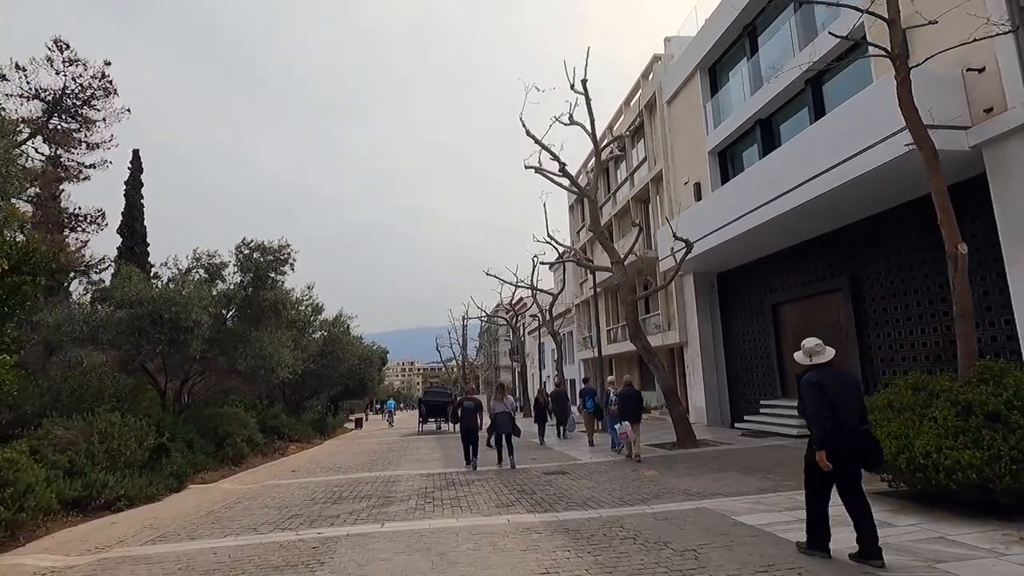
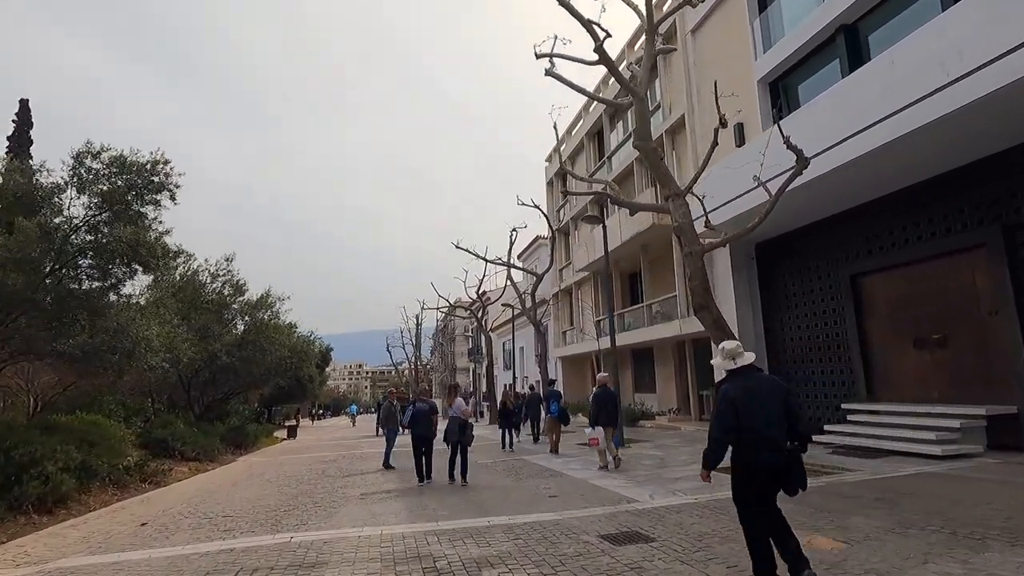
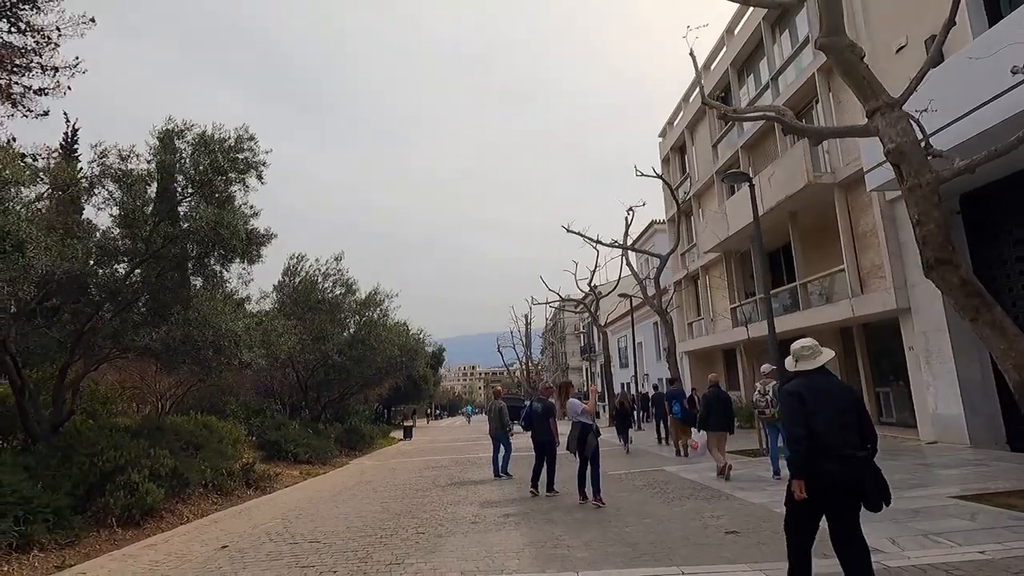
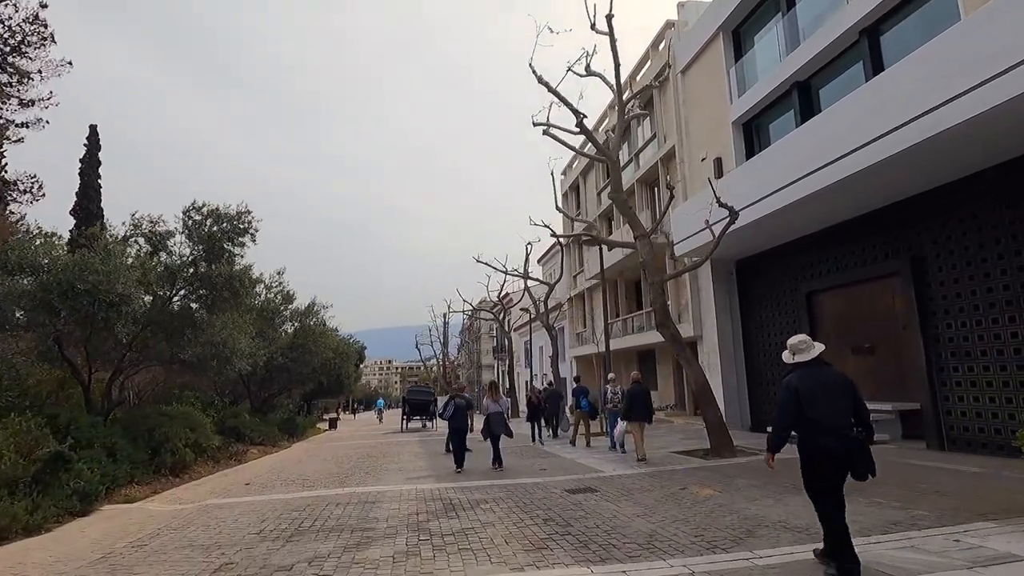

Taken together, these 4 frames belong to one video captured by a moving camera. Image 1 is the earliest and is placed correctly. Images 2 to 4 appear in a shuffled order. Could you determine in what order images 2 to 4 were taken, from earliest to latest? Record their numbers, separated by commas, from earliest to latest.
4, 2, 3
